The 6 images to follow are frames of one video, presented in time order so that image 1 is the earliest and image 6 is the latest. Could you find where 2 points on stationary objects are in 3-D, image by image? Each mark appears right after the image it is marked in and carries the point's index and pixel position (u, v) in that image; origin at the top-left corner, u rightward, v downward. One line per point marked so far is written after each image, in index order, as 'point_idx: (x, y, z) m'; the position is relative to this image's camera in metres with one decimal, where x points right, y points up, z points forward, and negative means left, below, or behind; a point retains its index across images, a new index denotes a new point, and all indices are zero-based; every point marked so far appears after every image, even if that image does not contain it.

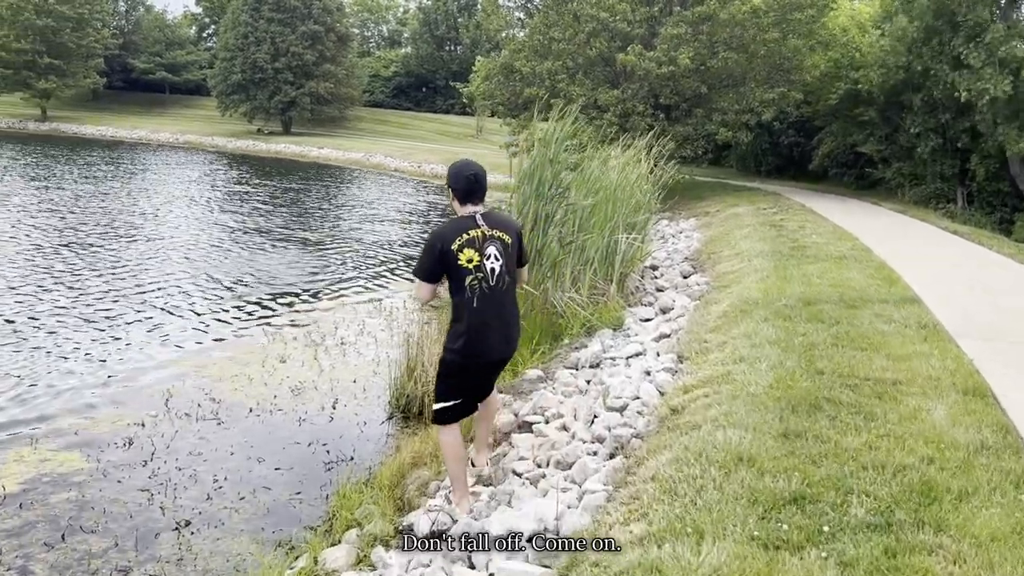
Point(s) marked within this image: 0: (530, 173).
0: (+0.2, +1.3, +9.1) m
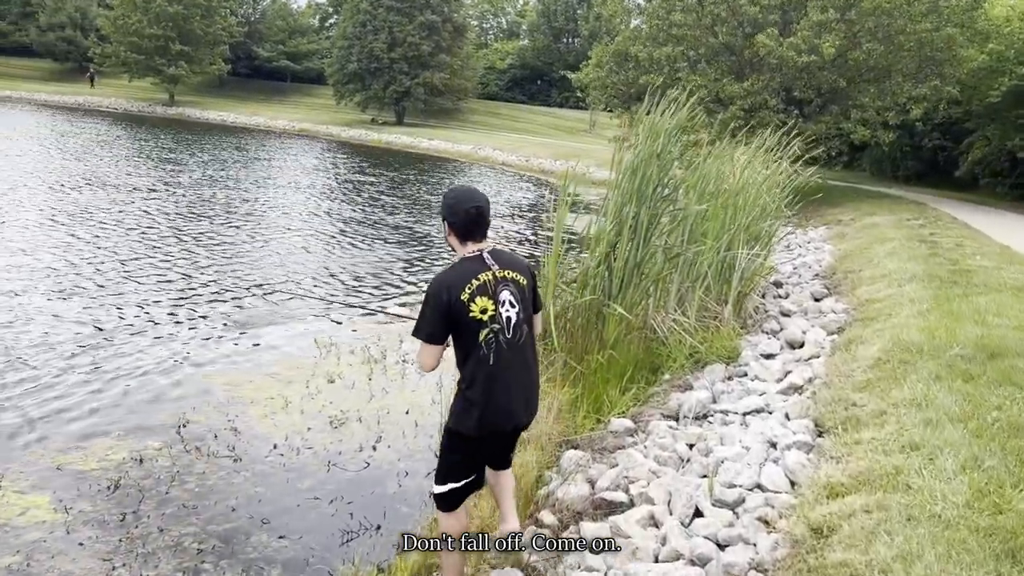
0: (+1.1, +1.0, +7.4) m
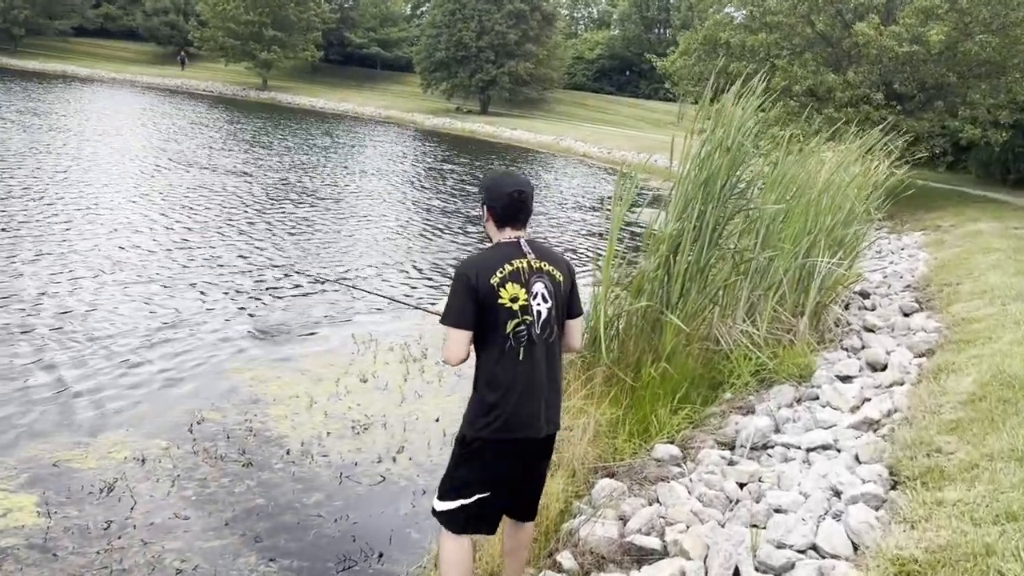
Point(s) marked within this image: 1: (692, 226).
0: (+1.5, +1.0, +6.6) m
1: (+1.4, +0.5, +6.5) m
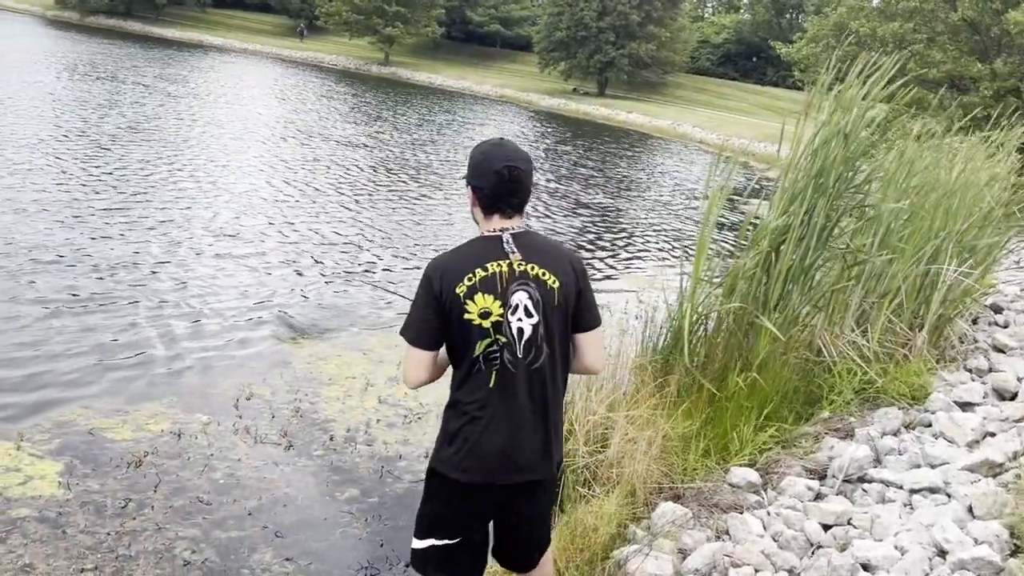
0: (+2.0, +1.0, +5.8) m
1: (+1.9, +0.4, +5.7) m
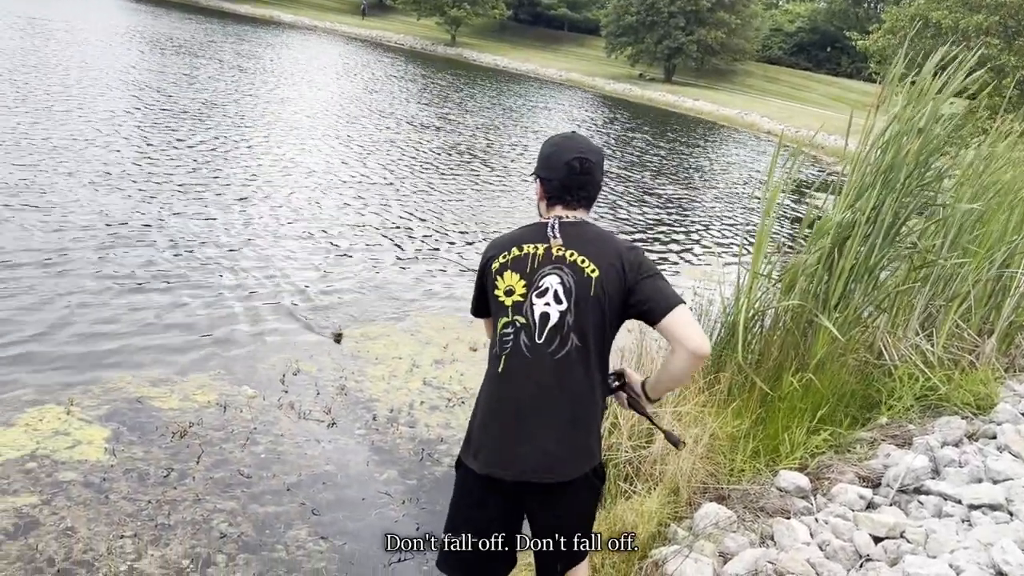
0: (+2.4, +0.9, +5.5) m
1: (+2.2, +0.4, +5.5) m
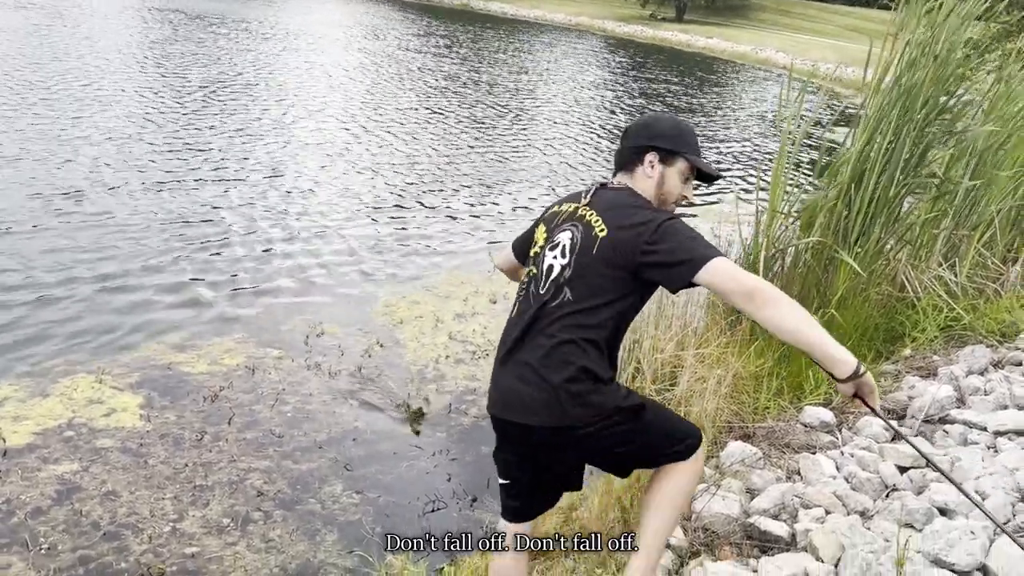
0: (+2.4, +1.4, +5.4) m
1: (+2.3, +0.9, +5.4) m
